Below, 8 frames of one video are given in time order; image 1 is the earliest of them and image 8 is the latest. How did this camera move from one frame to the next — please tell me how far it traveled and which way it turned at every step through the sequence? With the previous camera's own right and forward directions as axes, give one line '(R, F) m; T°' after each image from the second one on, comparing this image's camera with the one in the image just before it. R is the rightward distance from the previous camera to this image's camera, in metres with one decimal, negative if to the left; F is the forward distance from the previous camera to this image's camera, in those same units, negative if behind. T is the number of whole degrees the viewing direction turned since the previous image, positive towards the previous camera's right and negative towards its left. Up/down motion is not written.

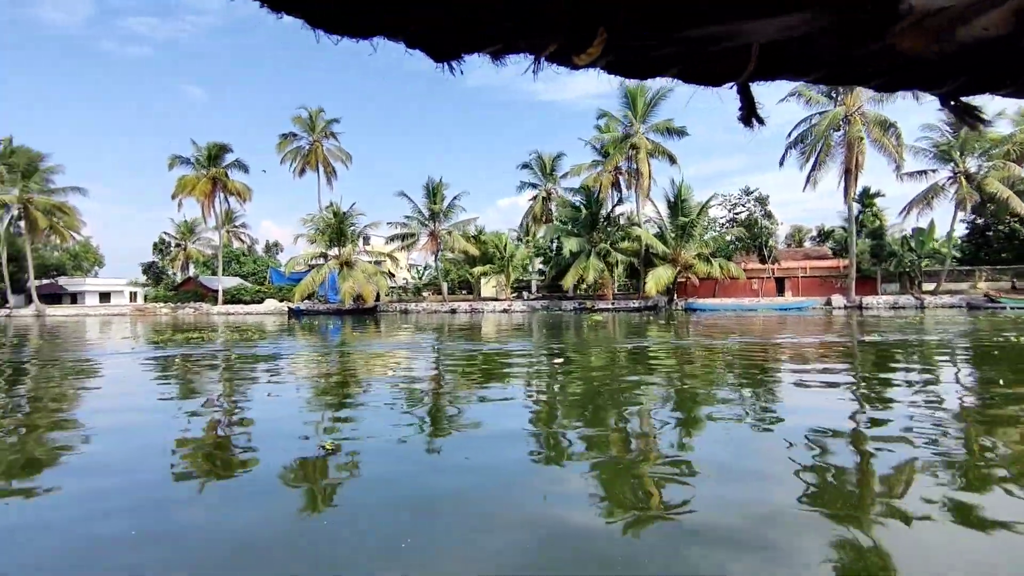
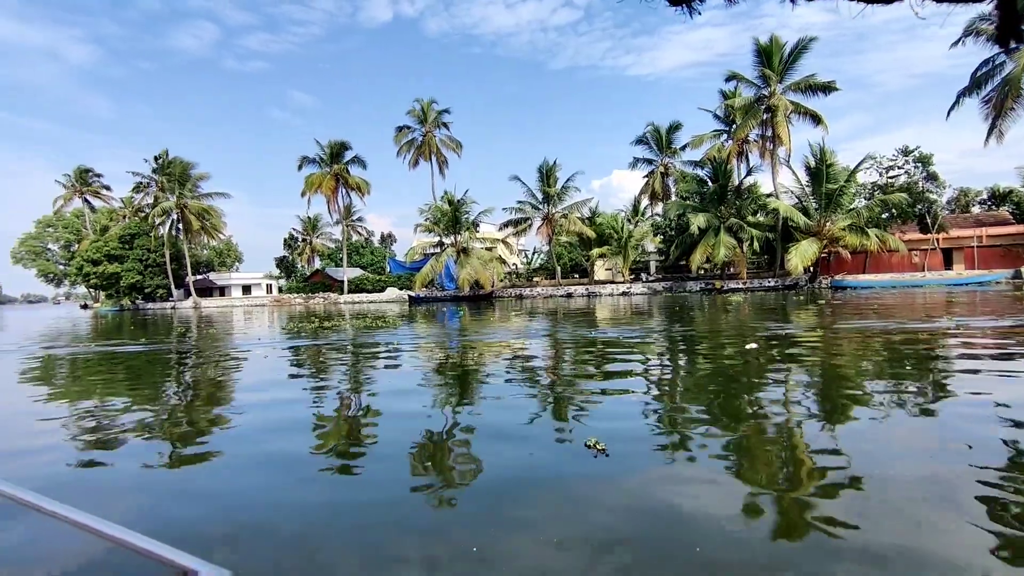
(-0.6, +0.2) m; -10°
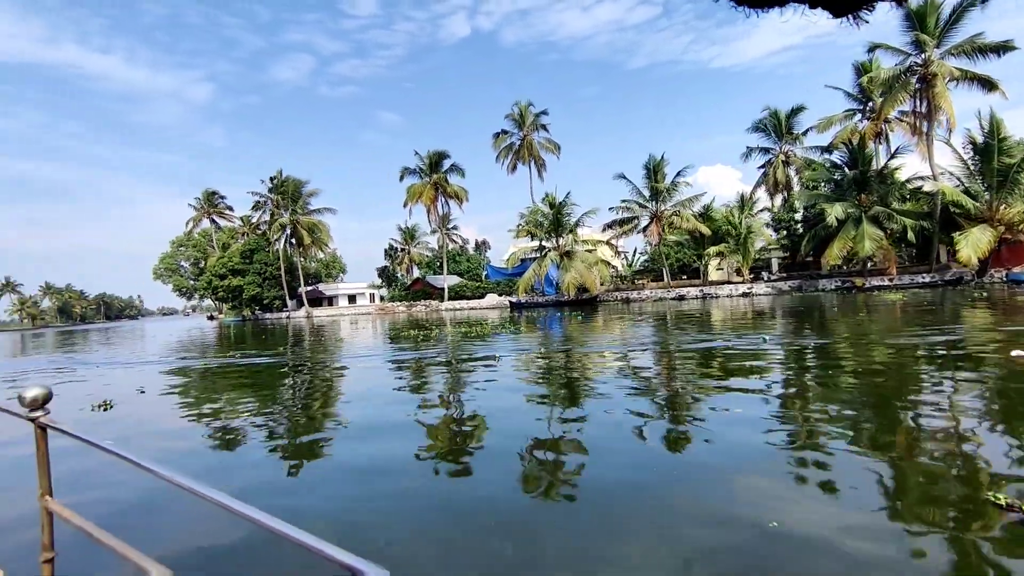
(-0.6, +0.4) m; -9°
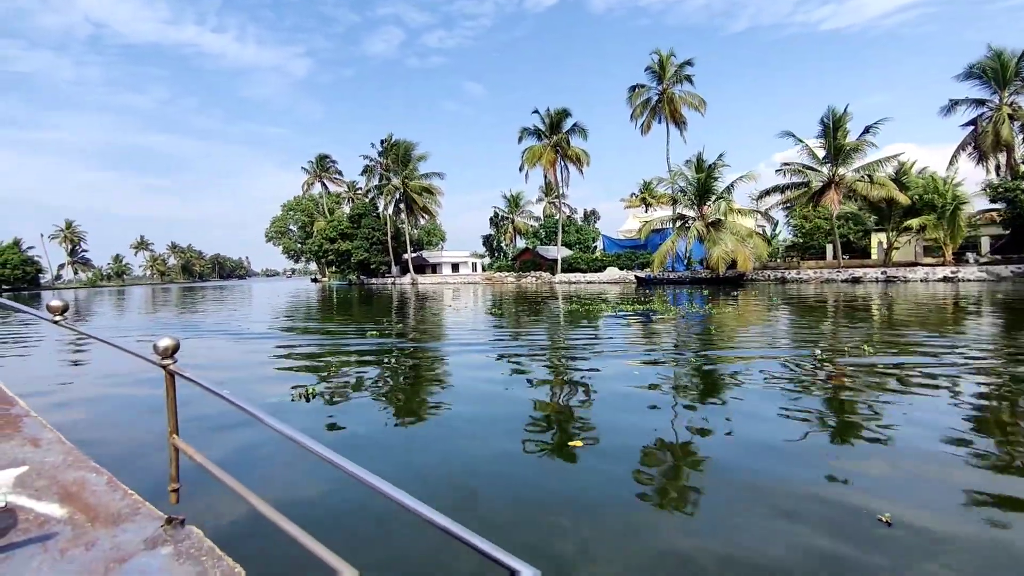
(-1.3, +1.1) m; -8°
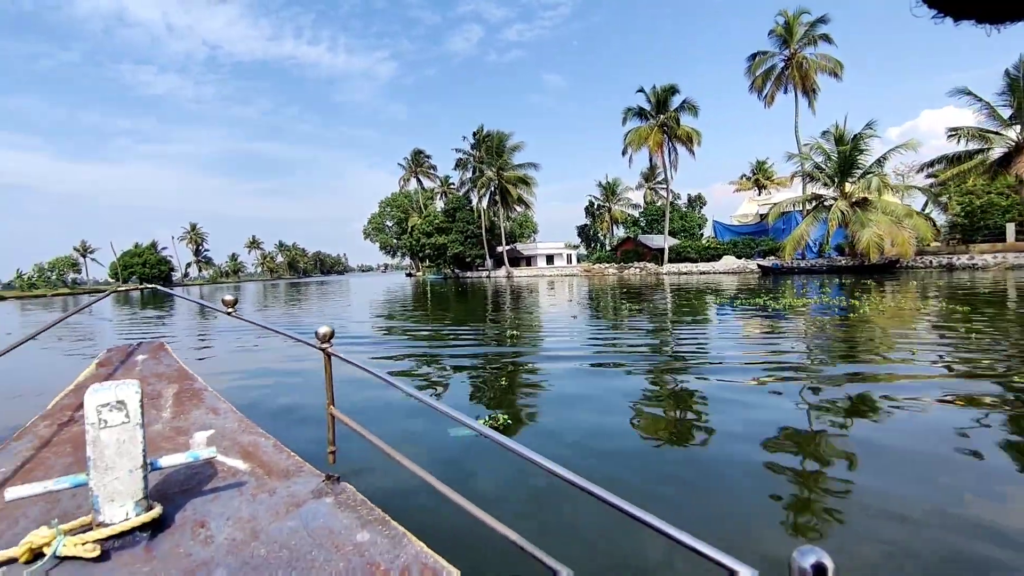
(-0.6, +0.6) m; -9°
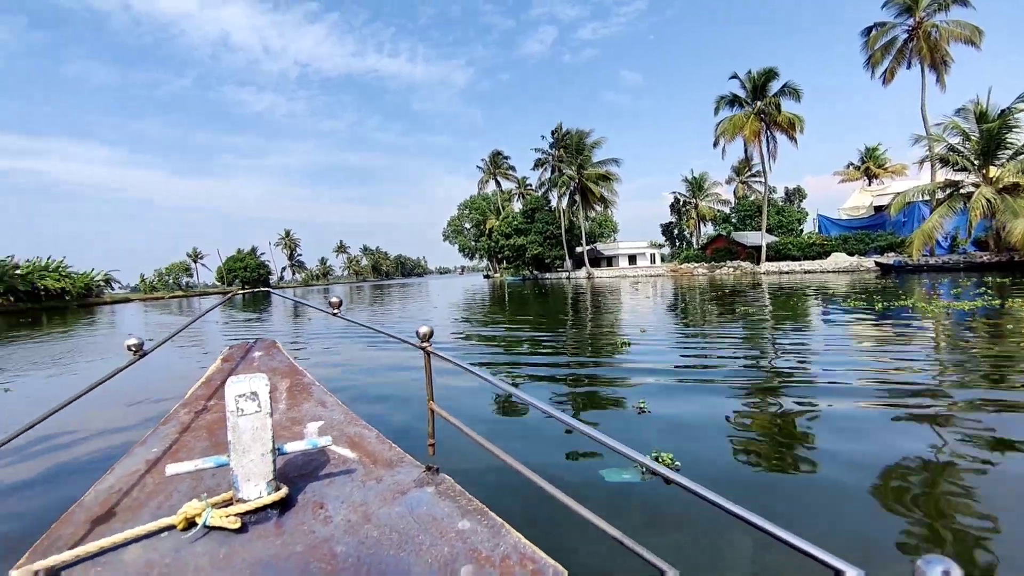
(-0.2, +0.3) m; -8°
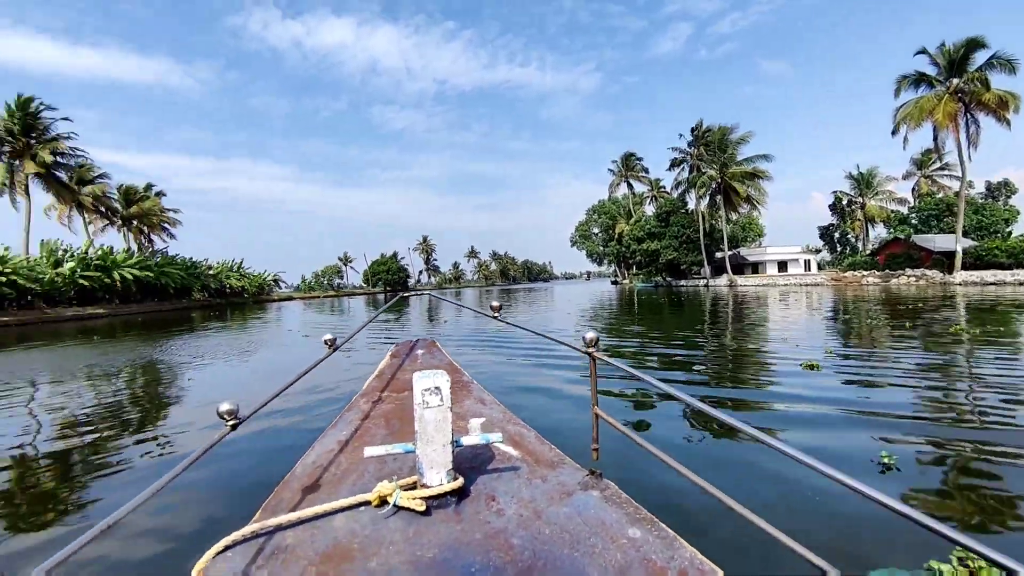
(-0.3, +0.1) m; -13°
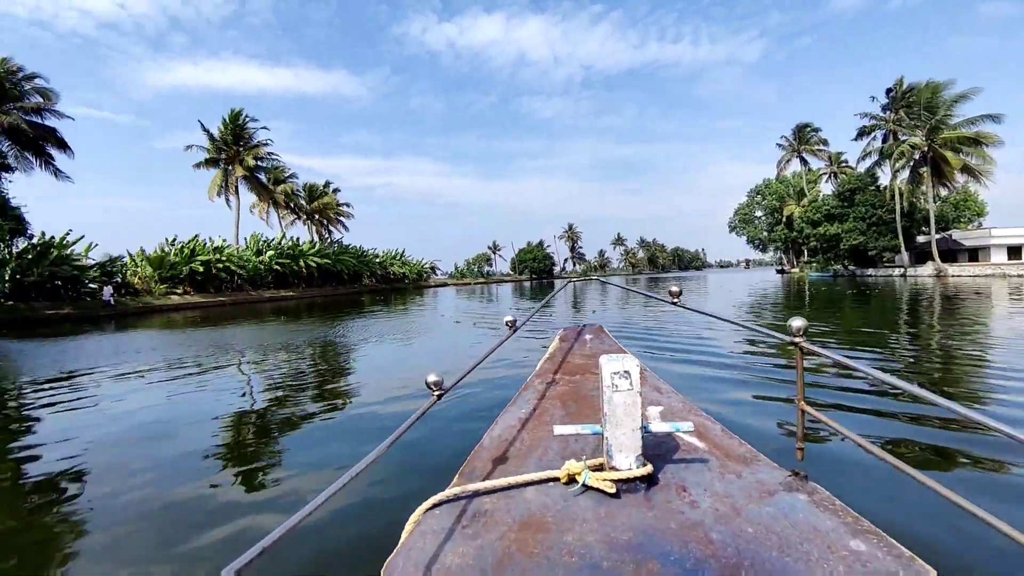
(-0.4, 0.0) m; -16°
